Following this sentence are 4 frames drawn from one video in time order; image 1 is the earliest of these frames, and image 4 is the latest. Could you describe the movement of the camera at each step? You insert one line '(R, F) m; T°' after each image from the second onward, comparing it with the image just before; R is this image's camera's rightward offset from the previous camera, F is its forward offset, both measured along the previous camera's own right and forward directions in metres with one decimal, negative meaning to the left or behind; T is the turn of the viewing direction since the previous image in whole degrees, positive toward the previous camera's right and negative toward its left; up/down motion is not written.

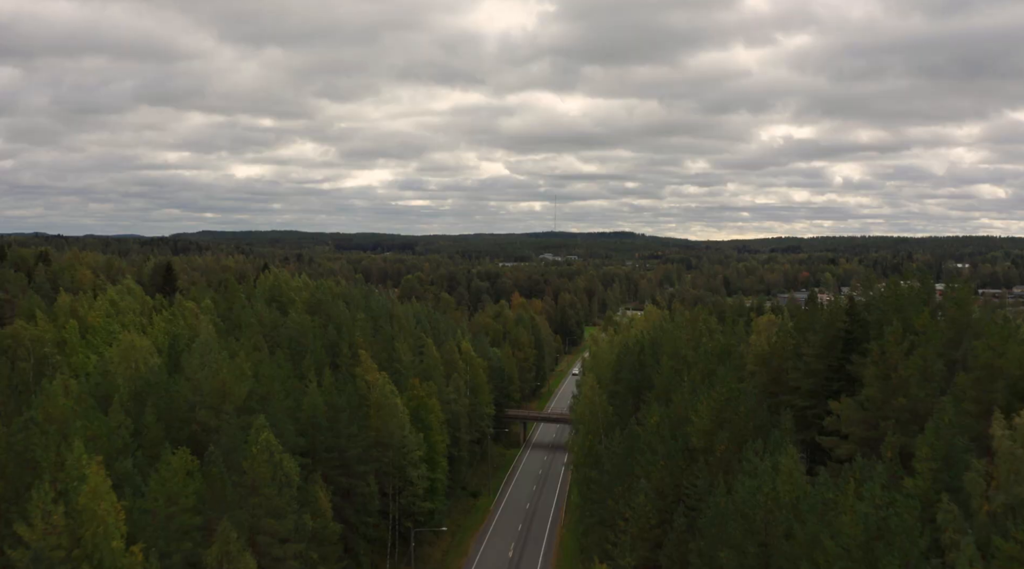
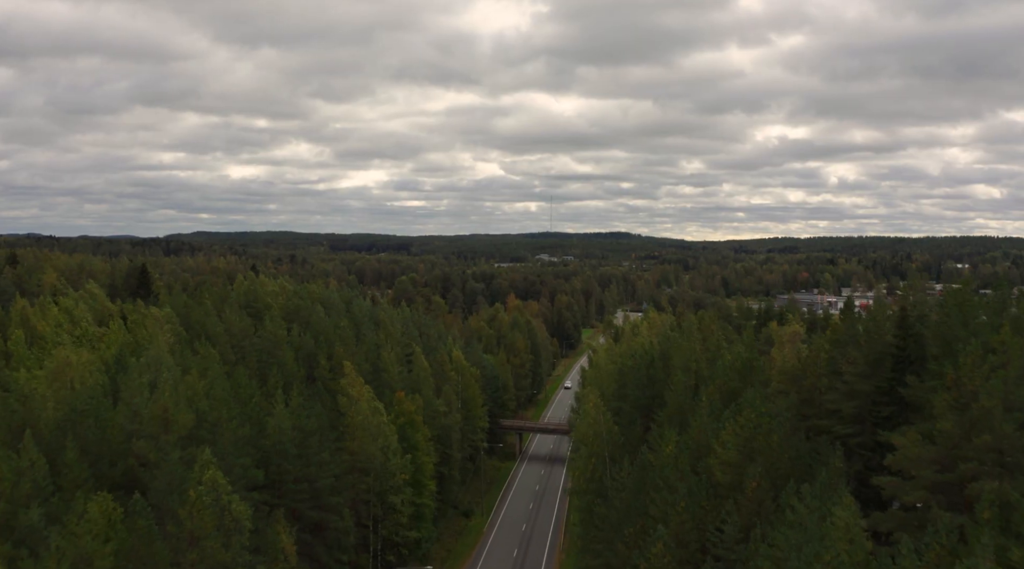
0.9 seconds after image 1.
(+0.1, +5.5) m; 0°
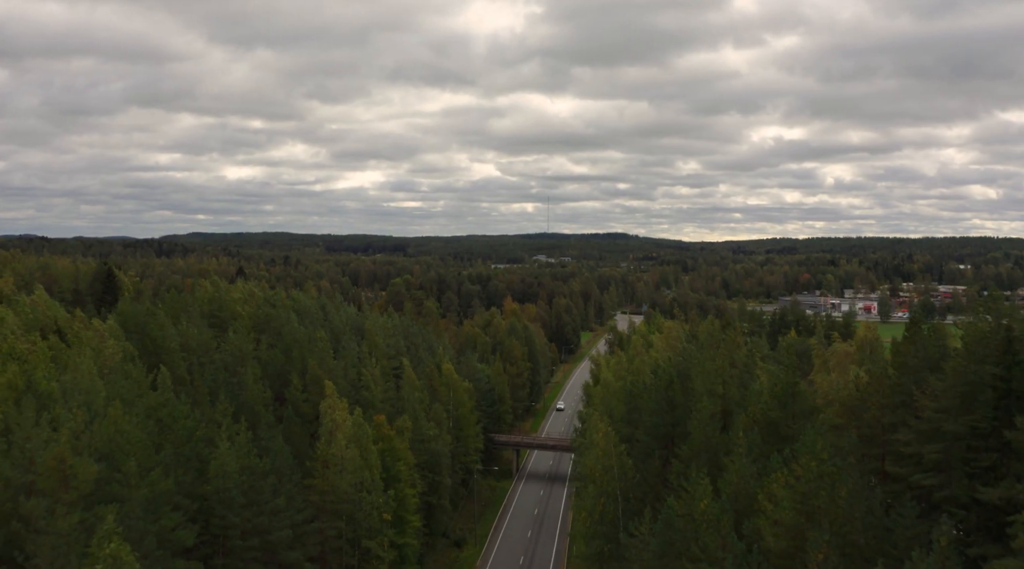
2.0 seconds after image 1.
(0.0, +6.9) m; 0°
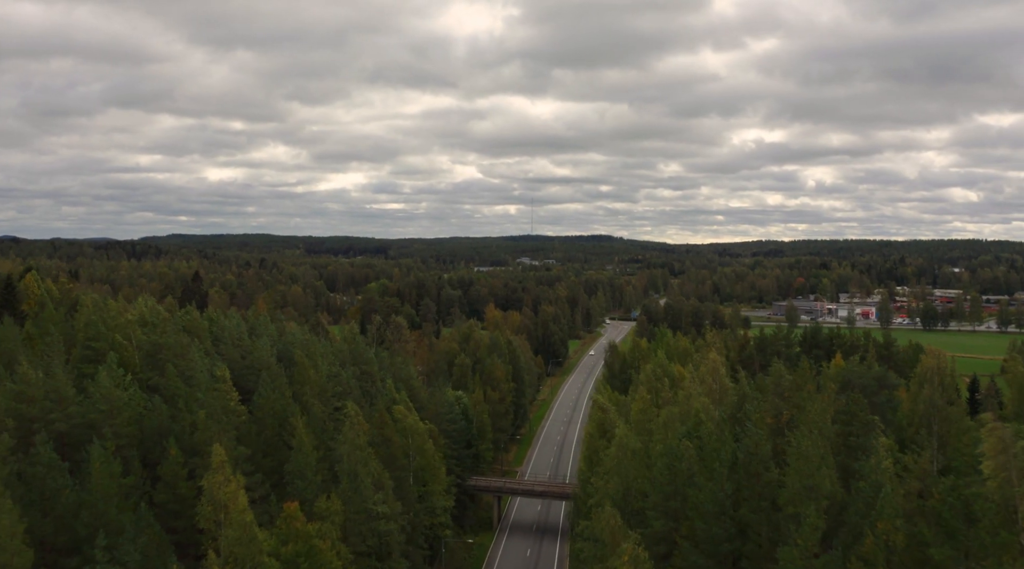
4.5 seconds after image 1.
(+0.1, +14.8) m; +1°
